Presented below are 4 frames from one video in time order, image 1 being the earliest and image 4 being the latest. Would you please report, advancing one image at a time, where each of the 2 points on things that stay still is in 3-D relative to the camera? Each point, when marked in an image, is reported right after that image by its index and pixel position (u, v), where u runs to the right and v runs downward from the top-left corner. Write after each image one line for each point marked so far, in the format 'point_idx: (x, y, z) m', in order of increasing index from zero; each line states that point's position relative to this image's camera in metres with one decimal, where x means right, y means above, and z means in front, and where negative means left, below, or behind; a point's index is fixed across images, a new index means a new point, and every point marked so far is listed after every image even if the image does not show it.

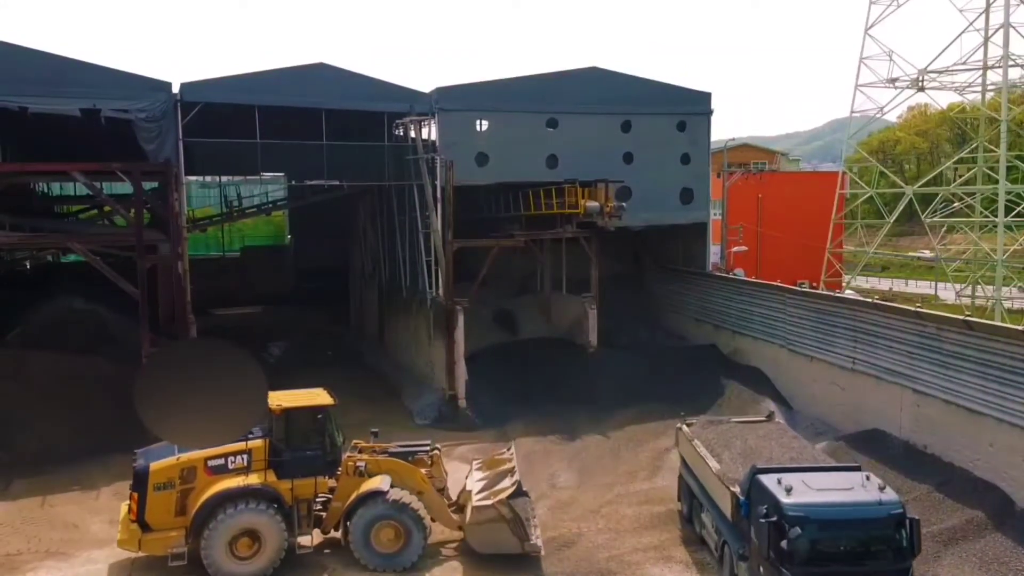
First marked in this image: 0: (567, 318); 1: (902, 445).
0: (+1.2, -0.6, +17.2) m
1: (+6.0, -2.4, +12.4) m
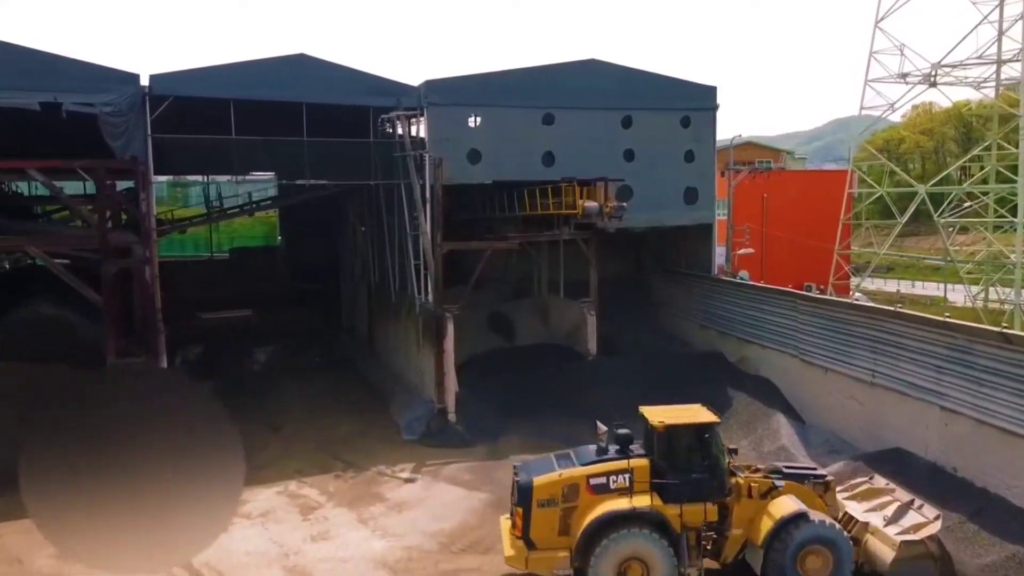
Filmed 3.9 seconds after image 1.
0: (+1.1, -0.7, +16.5) m
1: (+5.9, -2.5, +11.7) m
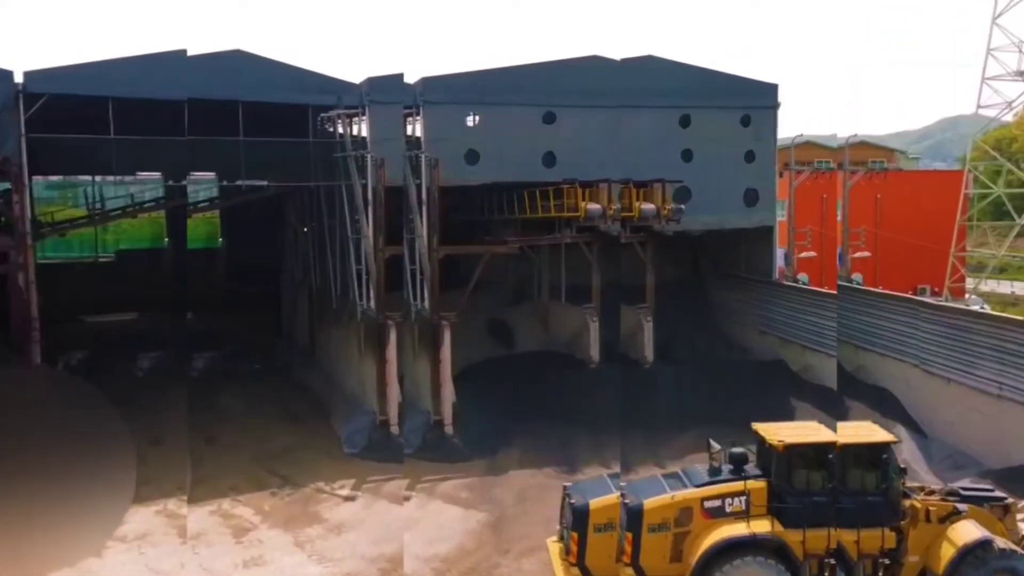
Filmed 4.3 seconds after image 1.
0: (+1.1, -0.8, +16.0) m
1: (+5.9, -2.5, +11.2) m
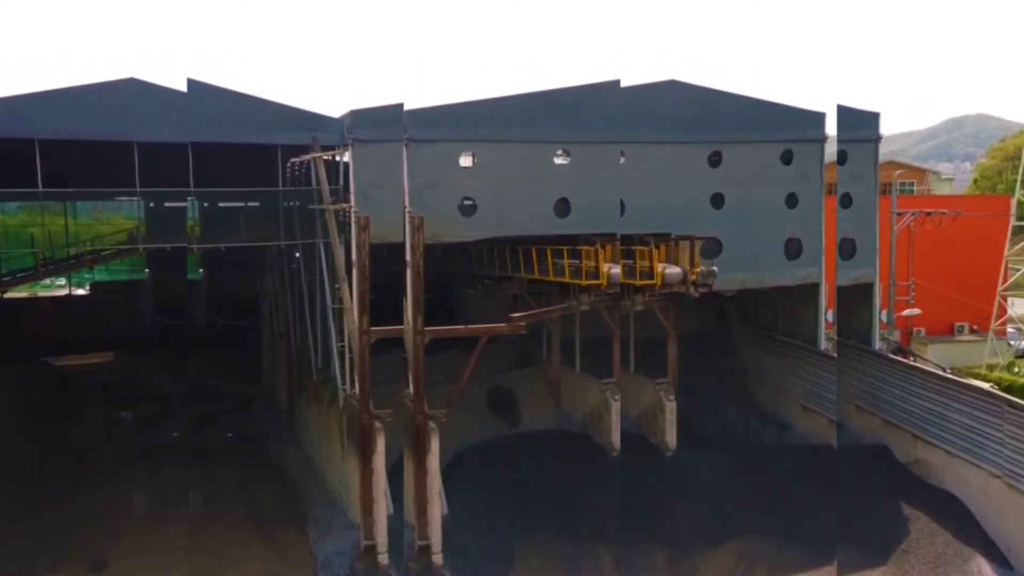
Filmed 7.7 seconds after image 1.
0: (+1.2, -1.8, +13.7) m
1: (+6.0, -3.5, +8.9) m
